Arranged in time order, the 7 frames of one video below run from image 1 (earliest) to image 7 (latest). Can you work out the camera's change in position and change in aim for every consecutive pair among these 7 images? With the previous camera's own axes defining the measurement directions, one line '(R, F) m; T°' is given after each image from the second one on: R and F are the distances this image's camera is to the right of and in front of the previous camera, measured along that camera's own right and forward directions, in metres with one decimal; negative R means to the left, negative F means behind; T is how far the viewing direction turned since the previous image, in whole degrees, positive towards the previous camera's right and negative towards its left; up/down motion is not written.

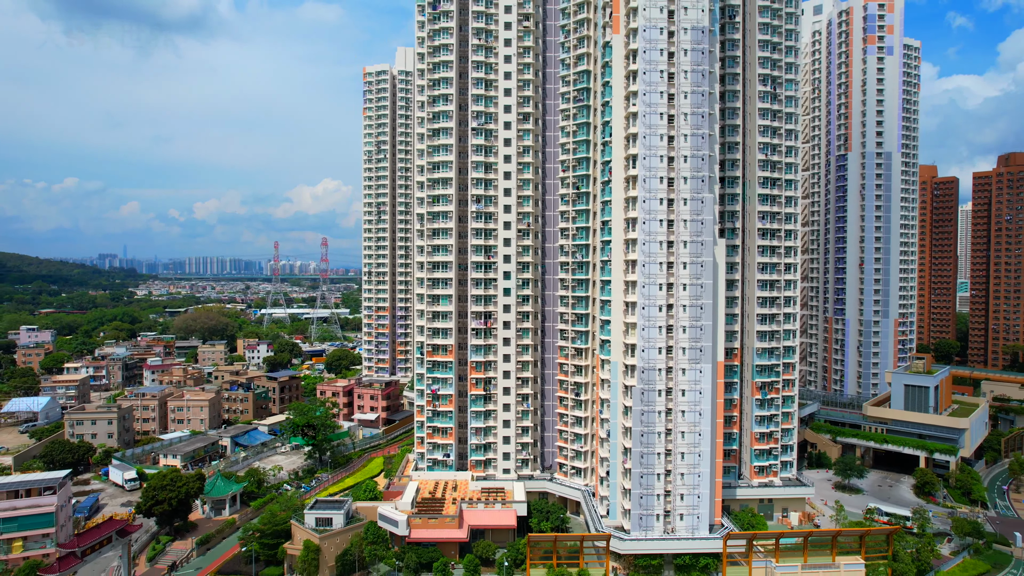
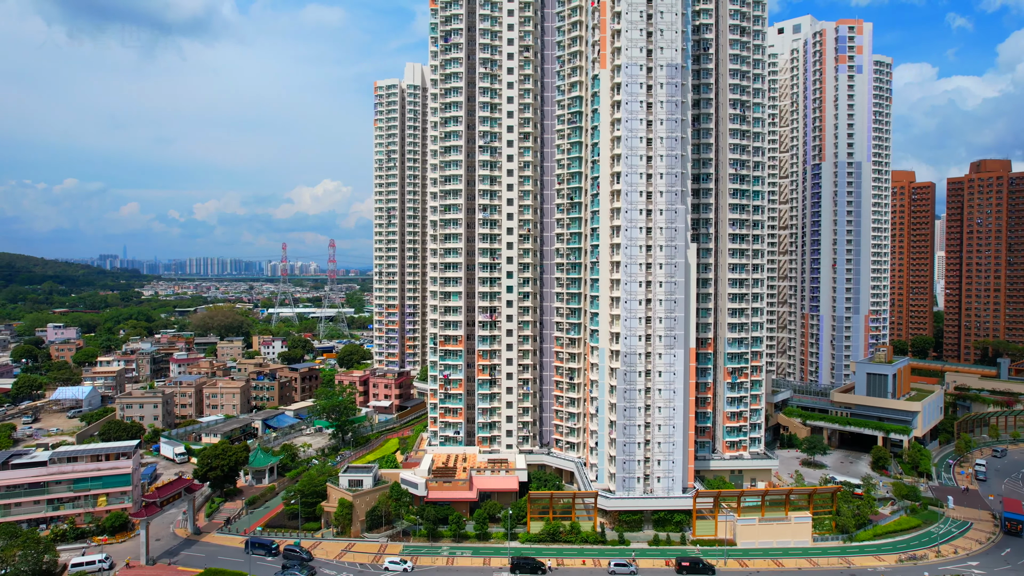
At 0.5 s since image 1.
(-0.1, -5.4) m; 0°
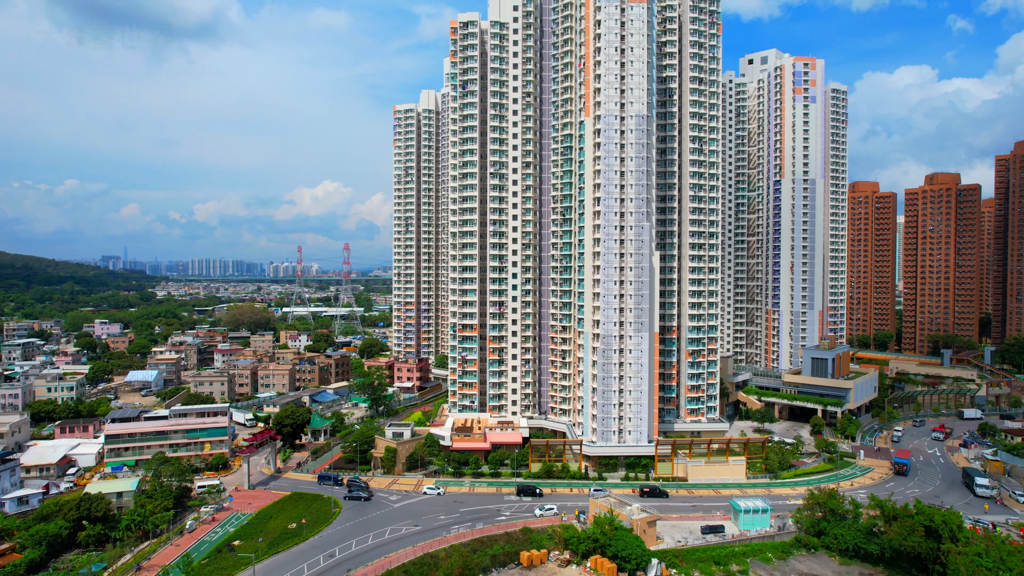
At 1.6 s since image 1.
(-0.2, -10.7) m; 0°
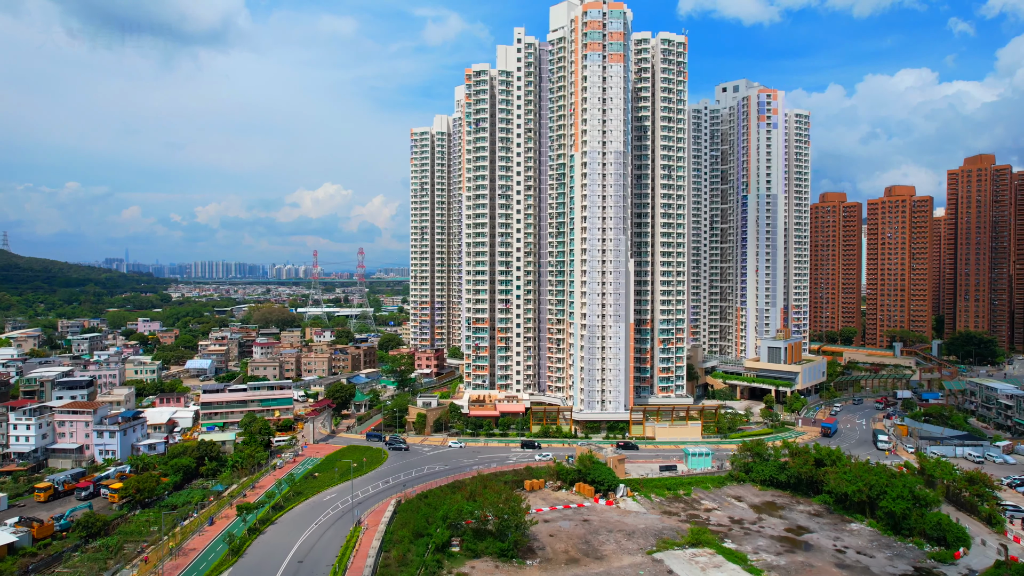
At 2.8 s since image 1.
(-0.2, -12.0) m; 0°
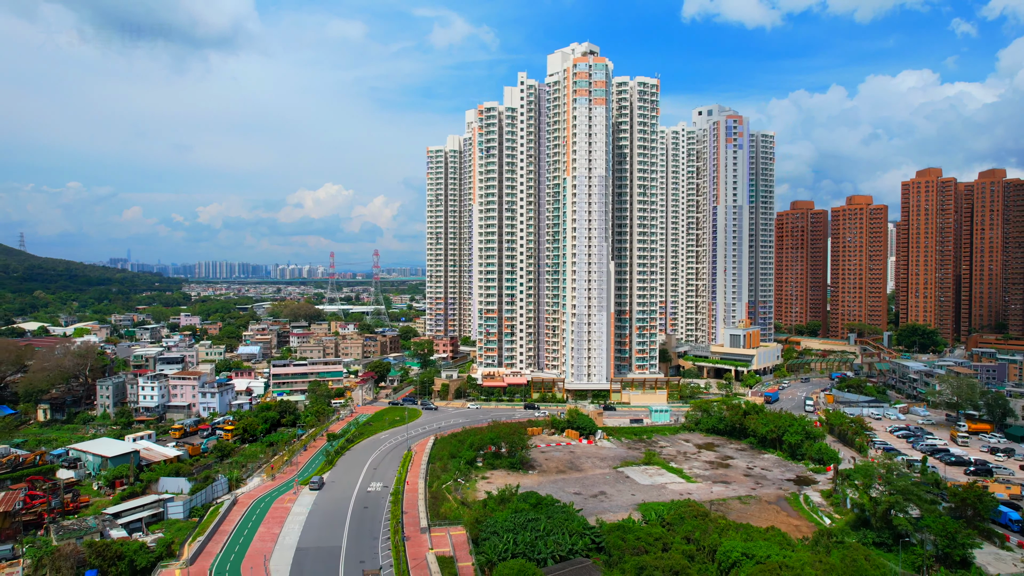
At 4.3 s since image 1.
(-0.3, -14.6) m; 0°
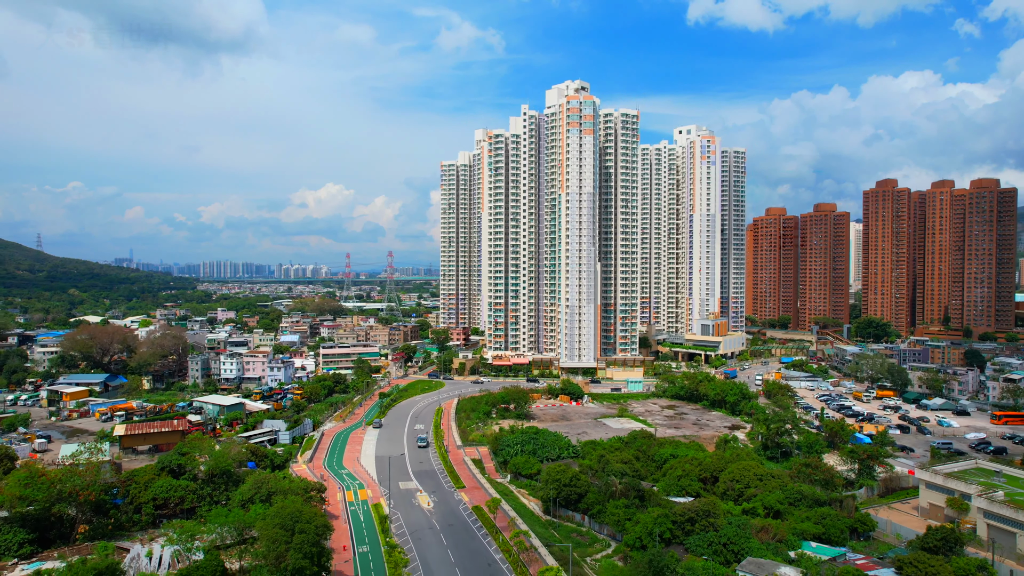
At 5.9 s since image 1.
(-0.3, -15.8) m; 0°
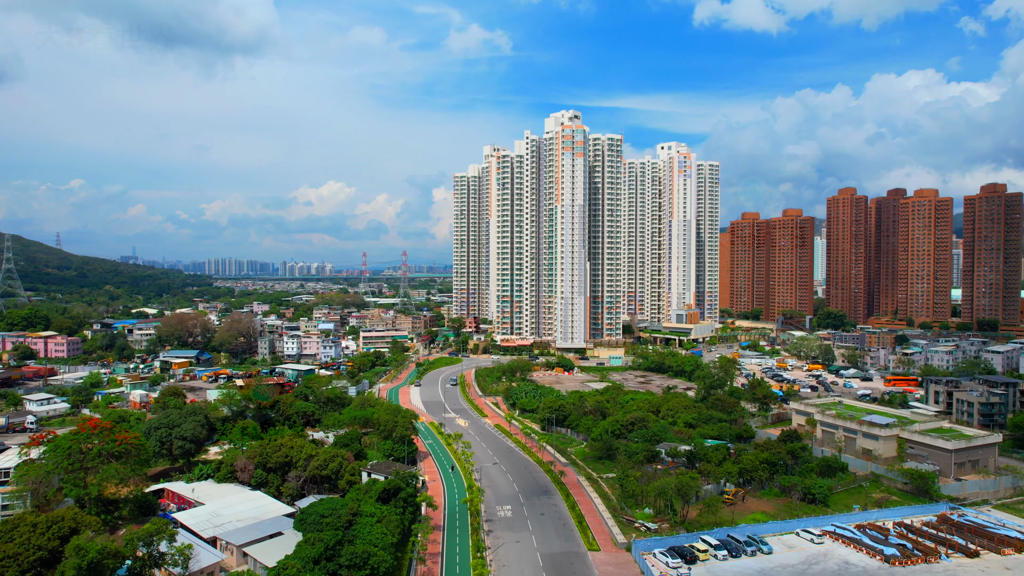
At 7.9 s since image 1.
(-0.3, -18.9) m; 0°
